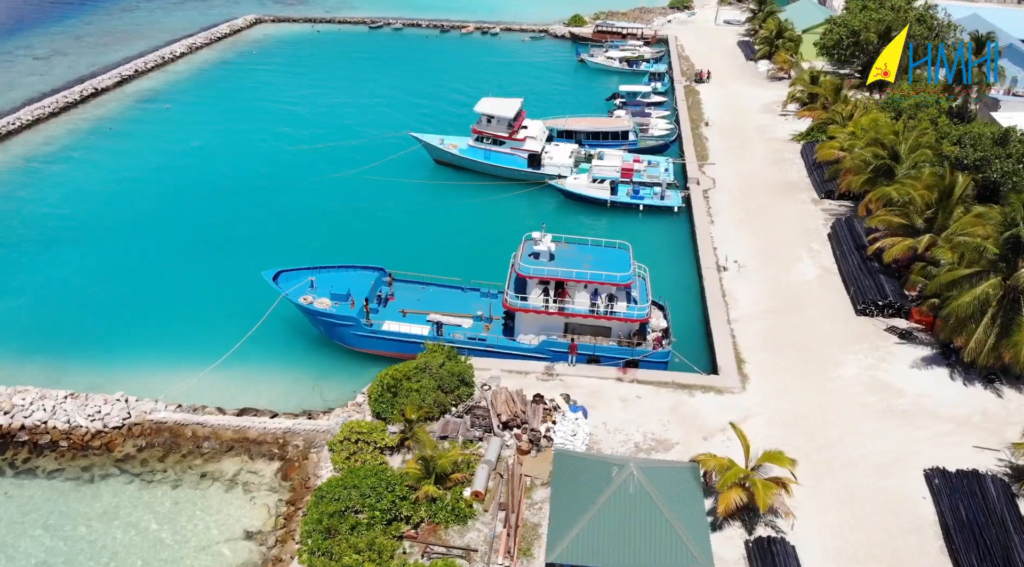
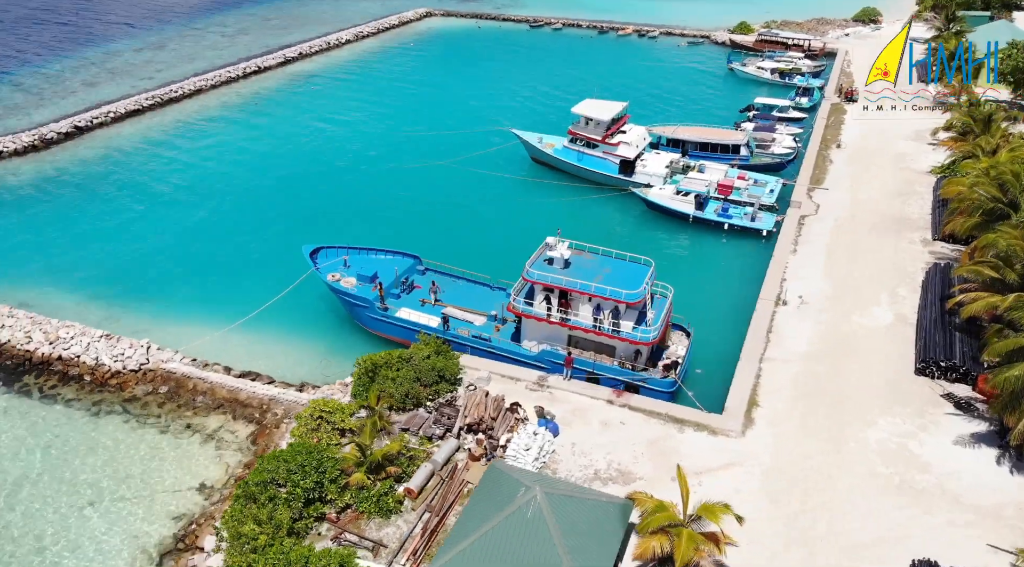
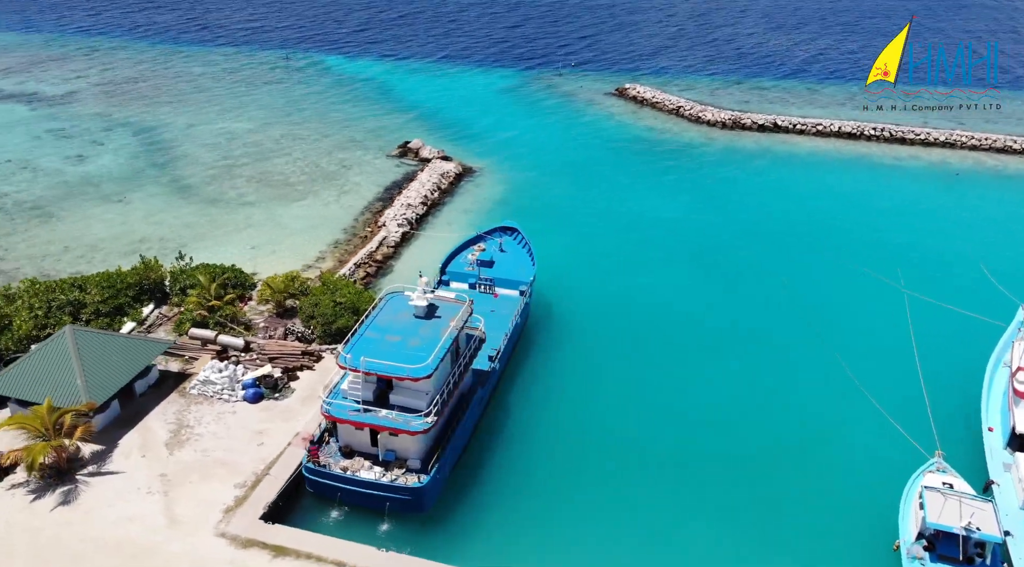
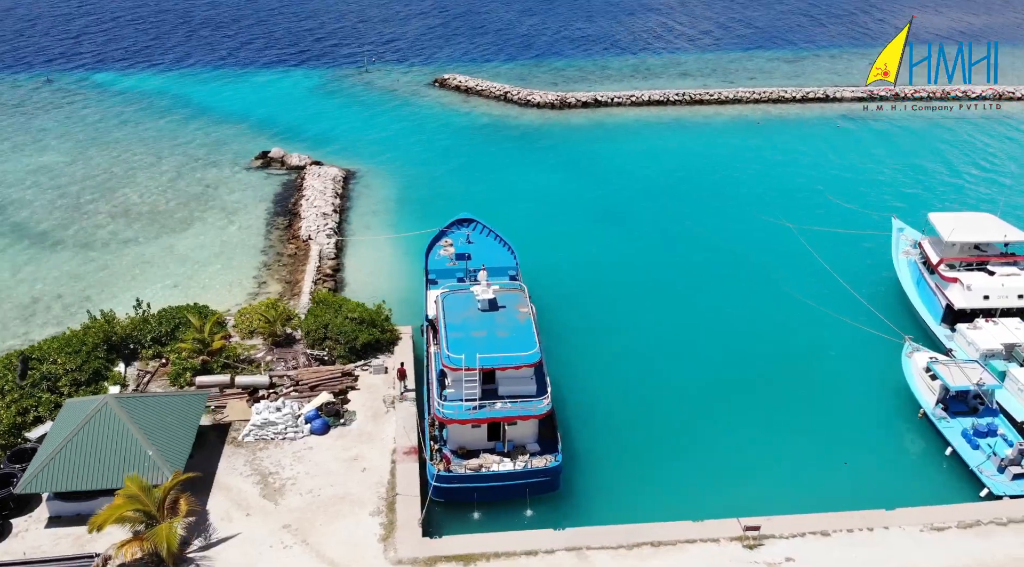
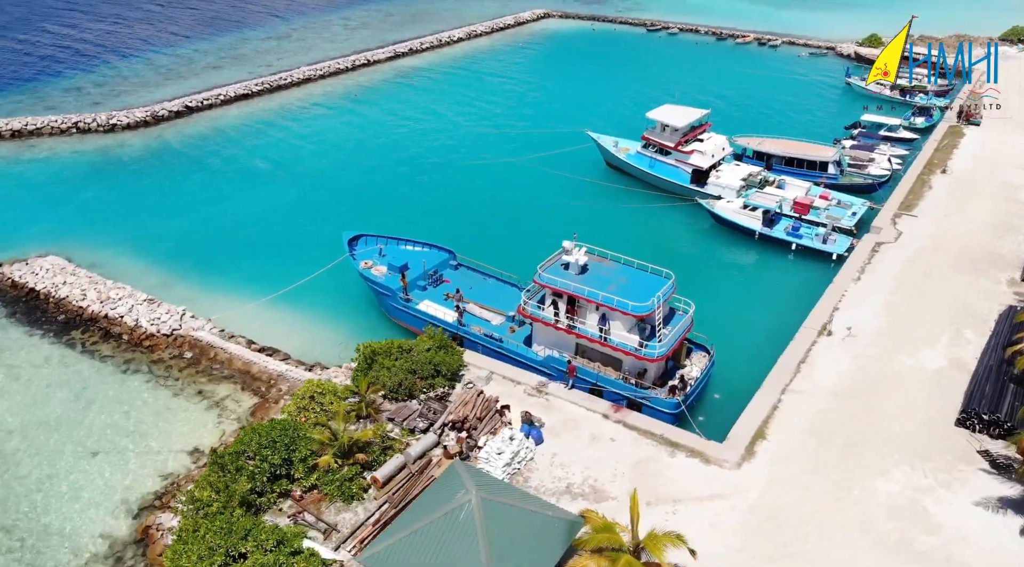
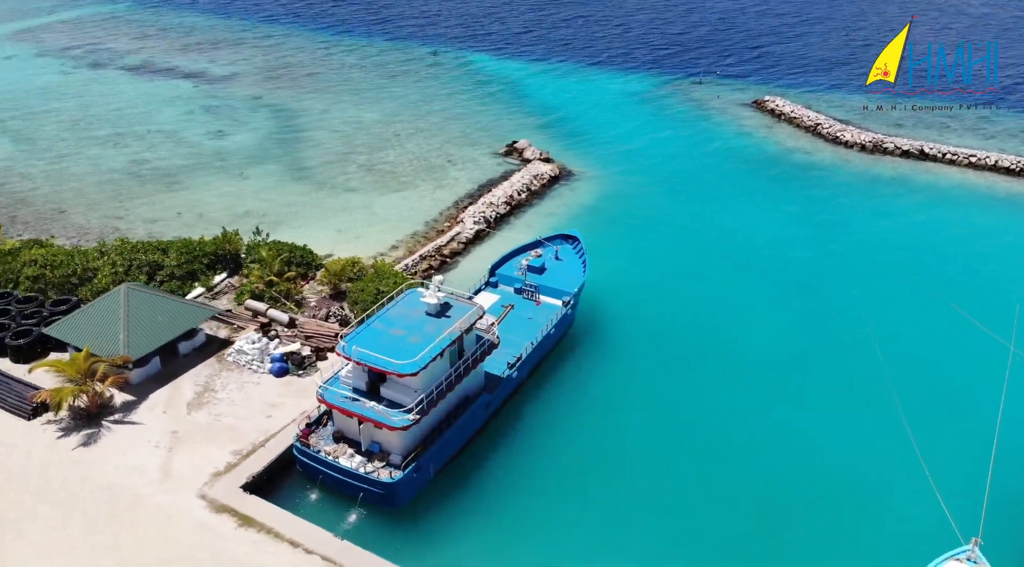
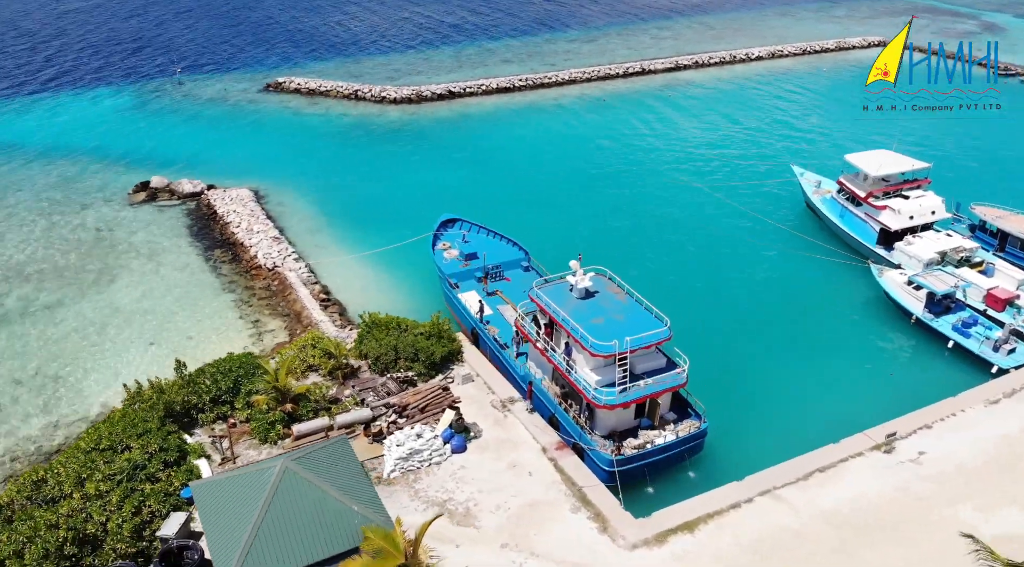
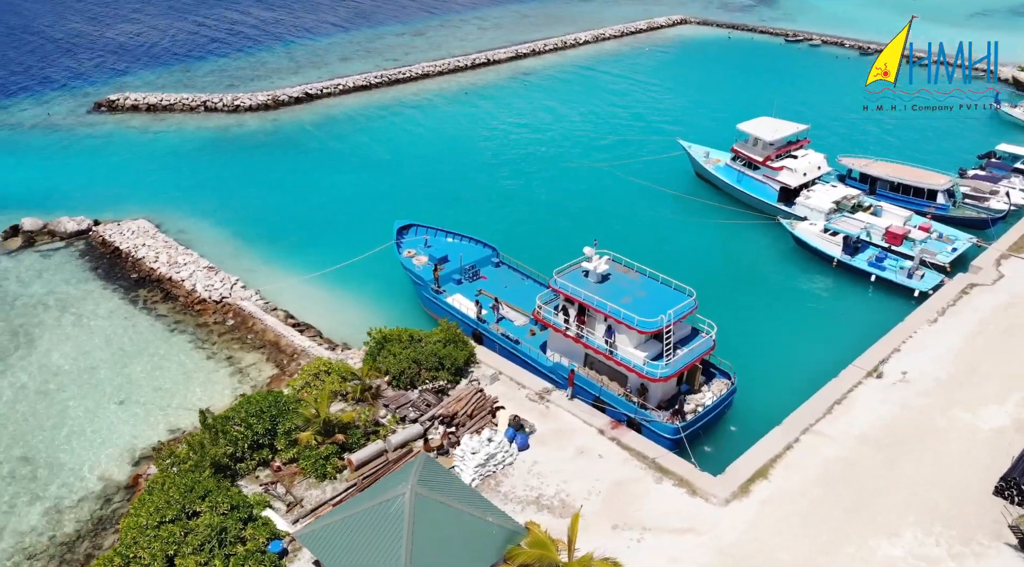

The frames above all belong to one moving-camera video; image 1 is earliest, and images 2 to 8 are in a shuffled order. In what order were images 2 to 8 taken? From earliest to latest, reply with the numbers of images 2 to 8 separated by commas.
2, 5, 8, 7, 4, 3, 6
